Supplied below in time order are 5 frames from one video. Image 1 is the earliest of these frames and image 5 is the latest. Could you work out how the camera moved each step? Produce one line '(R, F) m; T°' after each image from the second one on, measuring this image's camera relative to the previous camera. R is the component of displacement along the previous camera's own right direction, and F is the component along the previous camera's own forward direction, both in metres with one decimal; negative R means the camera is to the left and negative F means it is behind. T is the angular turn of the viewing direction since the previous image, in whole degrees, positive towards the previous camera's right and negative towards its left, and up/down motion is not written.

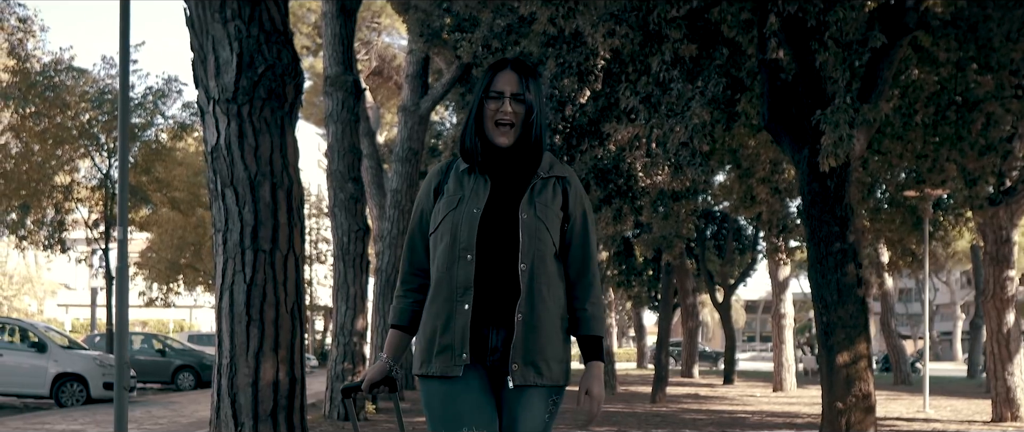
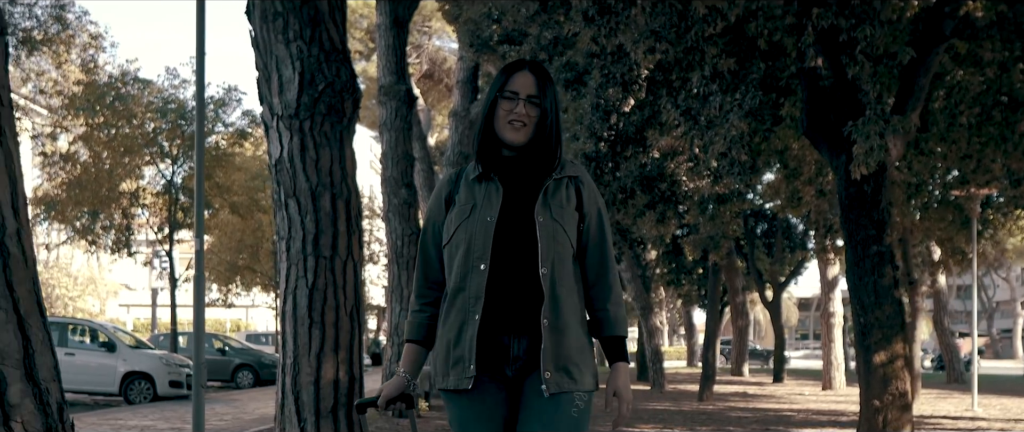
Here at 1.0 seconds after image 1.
(0.0, -0.5) m; -2°
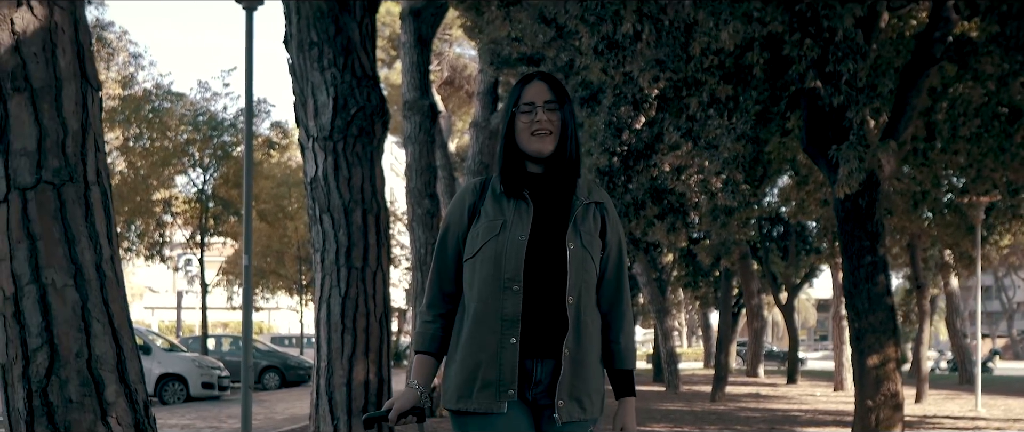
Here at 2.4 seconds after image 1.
(0.0, -0.8) m; -1°
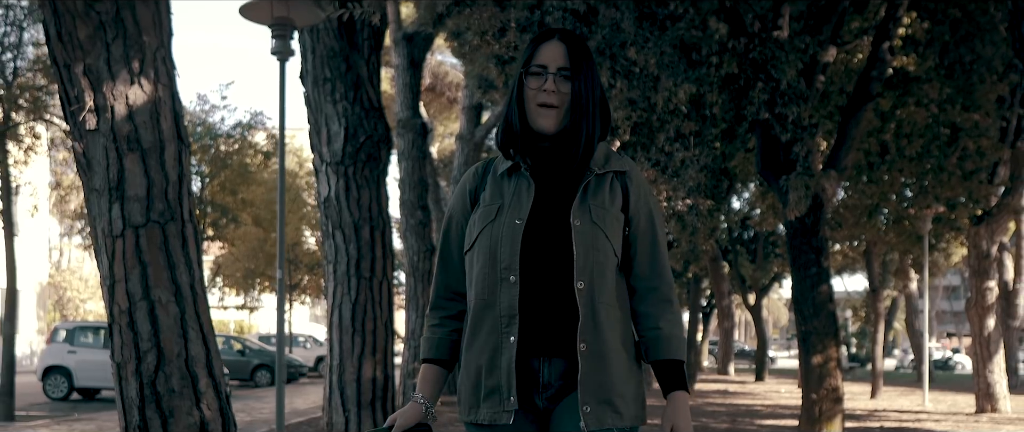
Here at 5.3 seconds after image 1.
(-0.1, -1.5) m; +1°
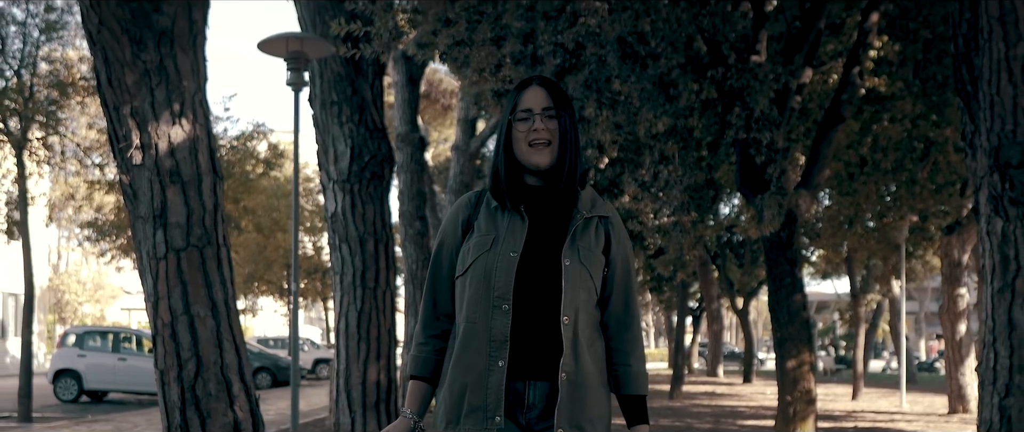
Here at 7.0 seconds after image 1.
(0.0, -0.9) m; 0°
